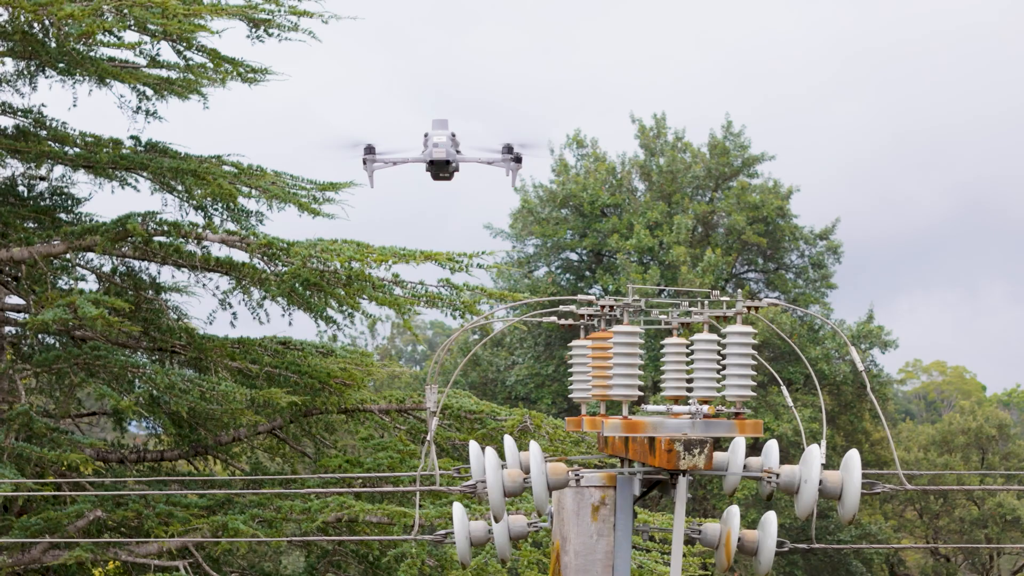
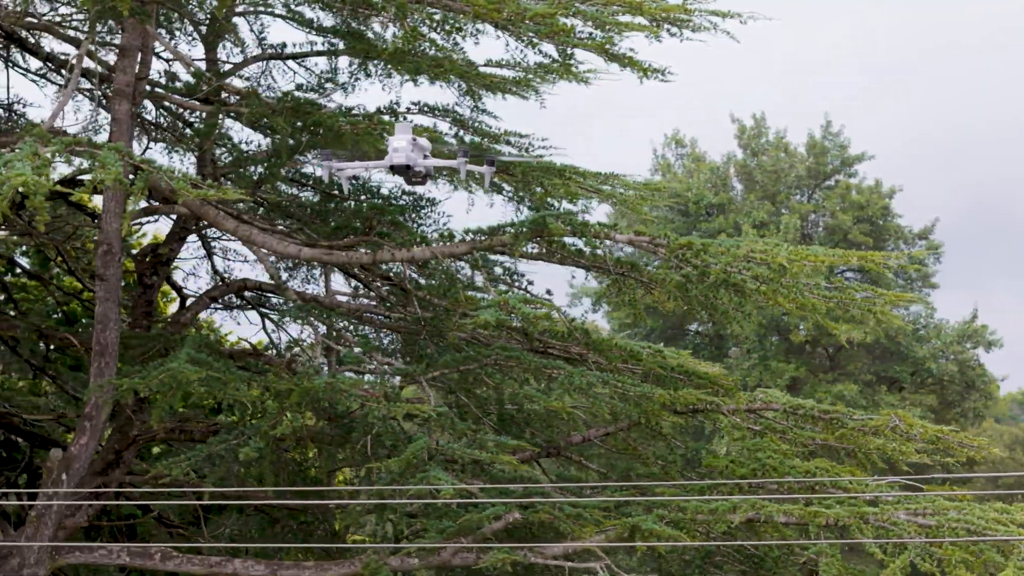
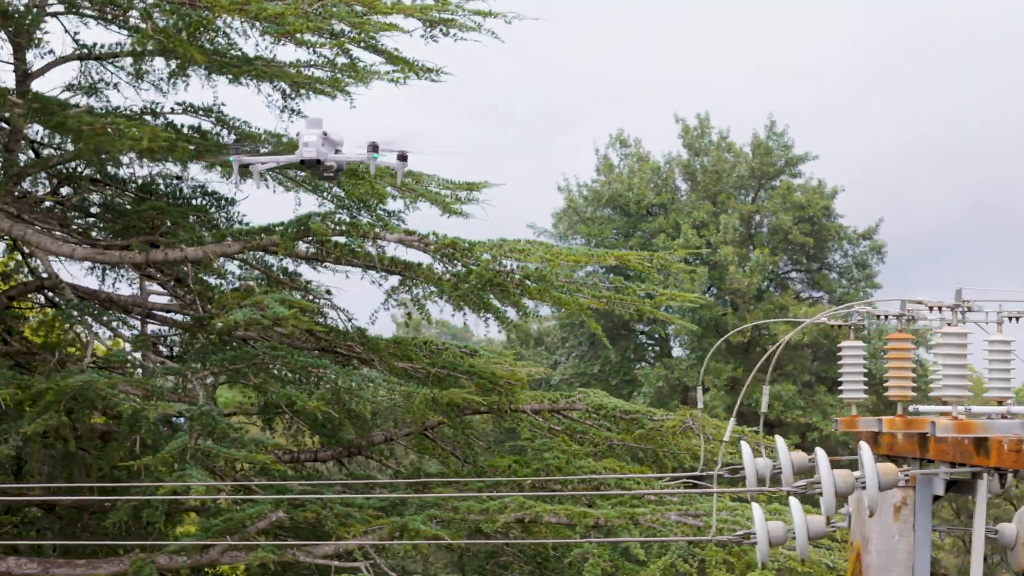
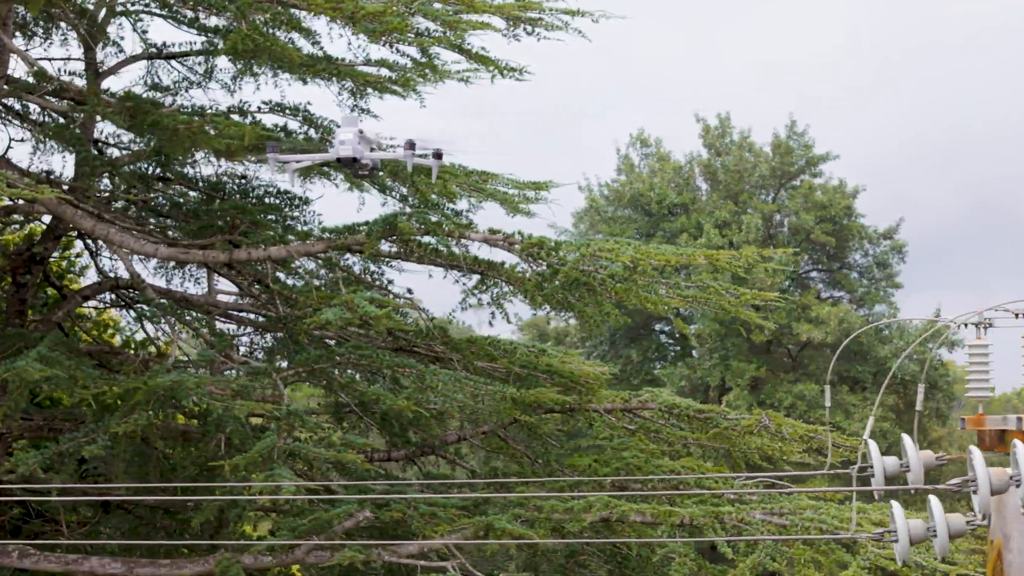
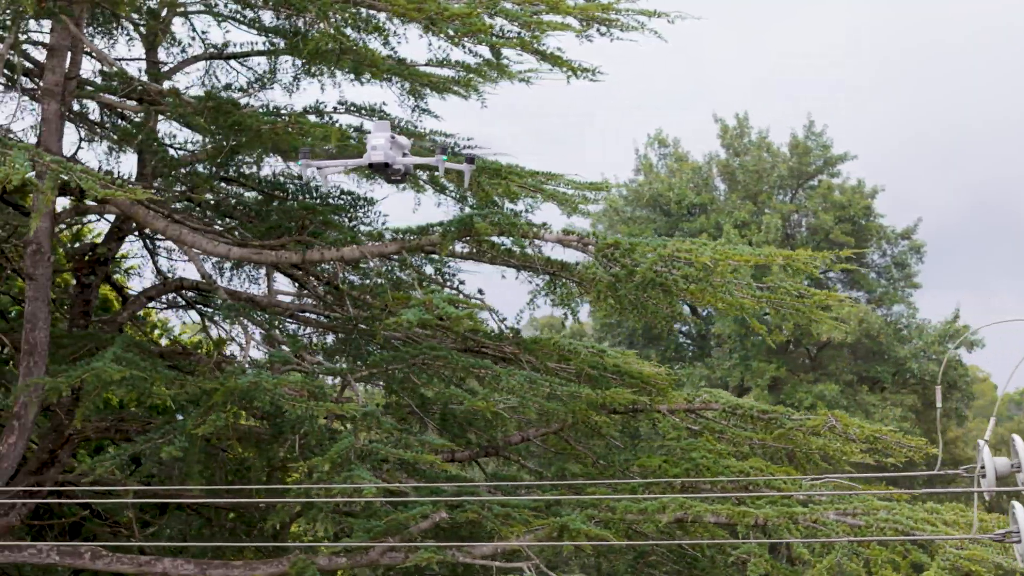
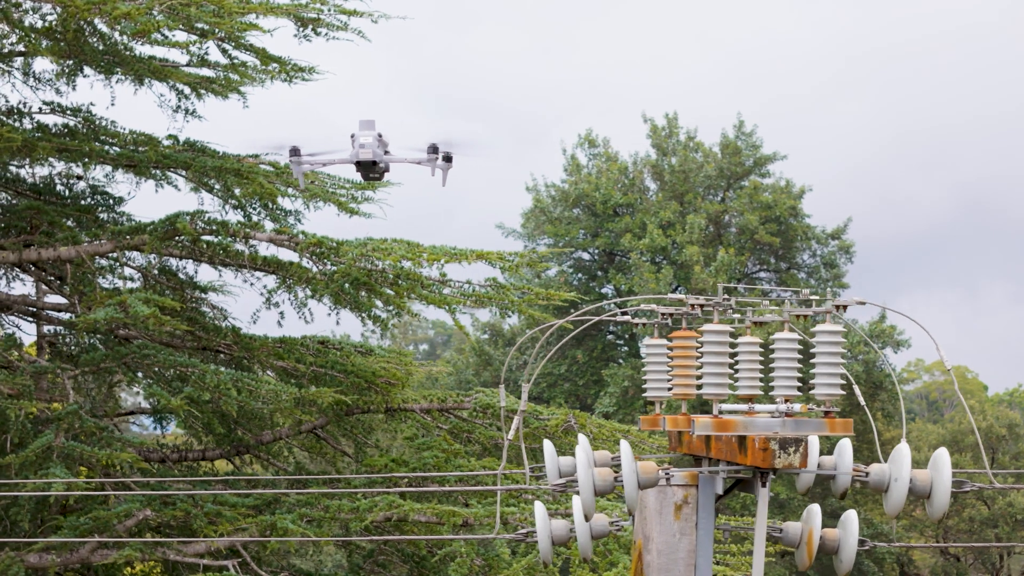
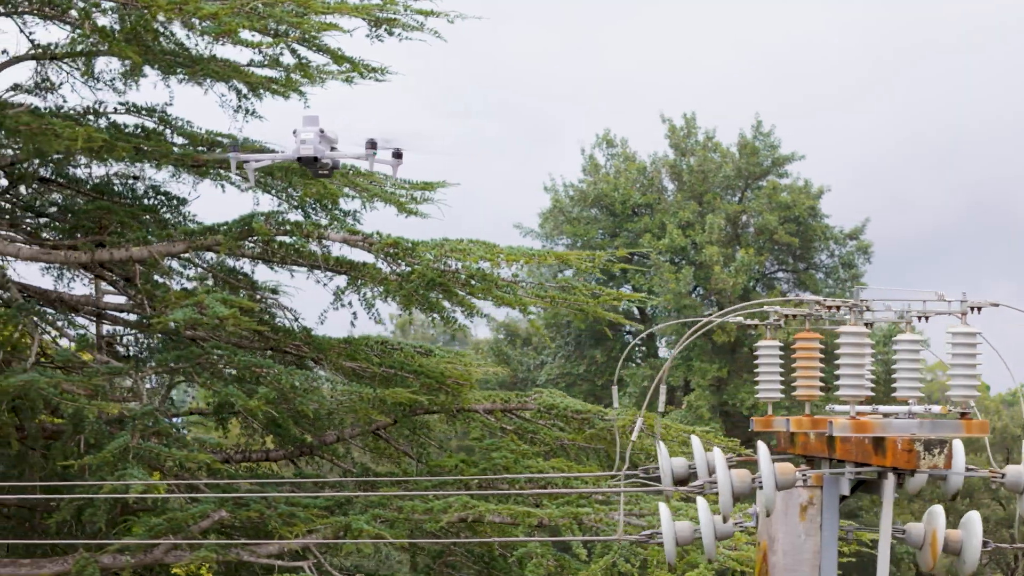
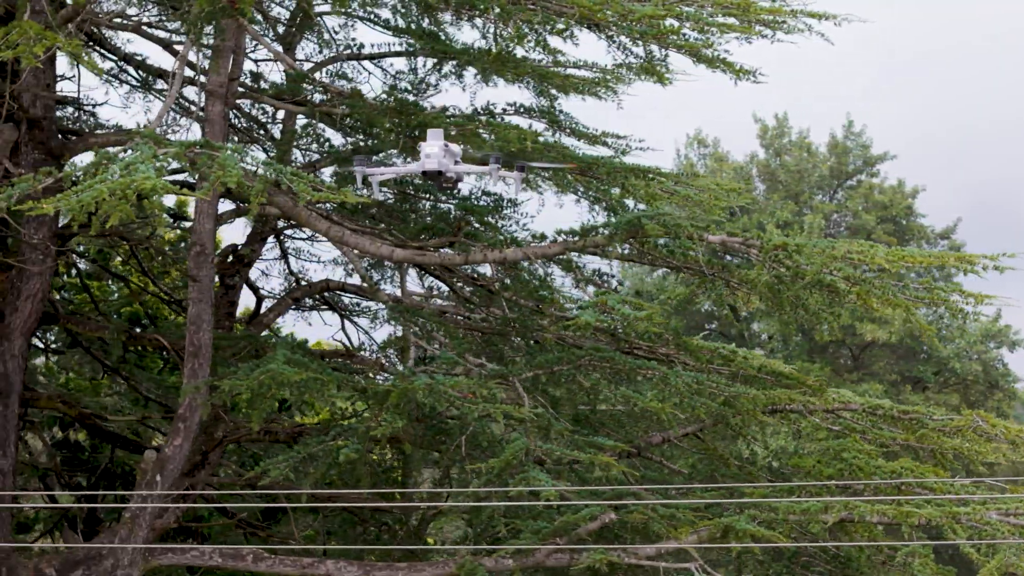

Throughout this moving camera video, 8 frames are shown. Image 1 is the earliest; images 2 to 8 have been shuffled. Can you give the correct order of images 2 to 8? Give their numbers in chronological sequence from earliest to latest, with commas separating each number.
6, 7, 3, 4, 5, 2, 8
